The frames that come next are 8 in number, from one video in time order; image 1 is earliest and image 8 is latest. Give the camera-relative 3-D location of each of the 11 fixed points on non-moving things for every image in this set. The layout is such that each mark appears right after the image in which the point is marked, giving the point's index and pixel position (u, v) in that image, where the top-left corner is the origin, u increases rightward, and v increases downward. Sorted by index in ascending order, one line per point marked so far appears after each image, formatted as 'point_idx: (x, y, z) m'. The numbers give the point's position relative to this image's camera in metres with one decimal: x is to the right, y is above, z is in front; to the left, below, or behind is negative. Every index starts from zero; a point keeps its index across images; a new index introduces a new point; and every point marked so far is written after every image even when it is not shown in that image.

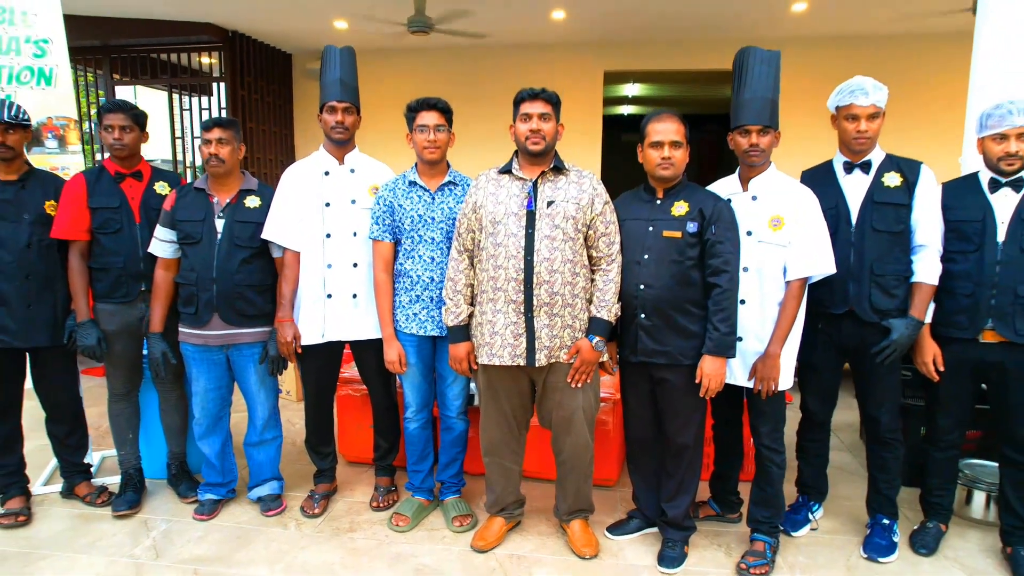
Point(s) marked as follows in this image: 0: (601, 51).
0: (+0.9, +2.4, +6.9) m
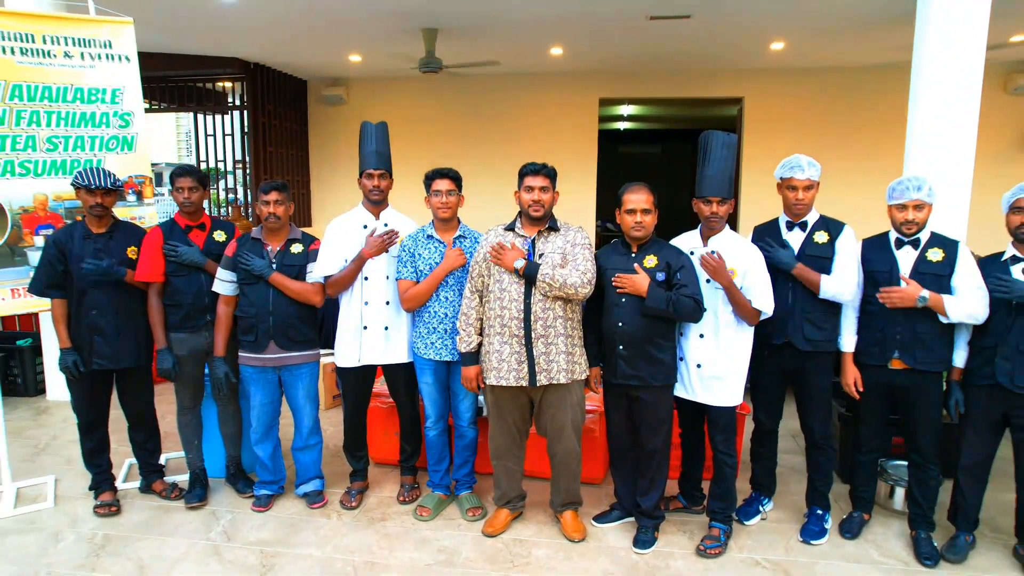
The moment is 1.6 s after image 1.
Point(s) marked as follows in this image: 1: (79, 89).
0: (+0.9, +2.2, +7.4) m
1: (-1.9, +0.9, +3.0) m
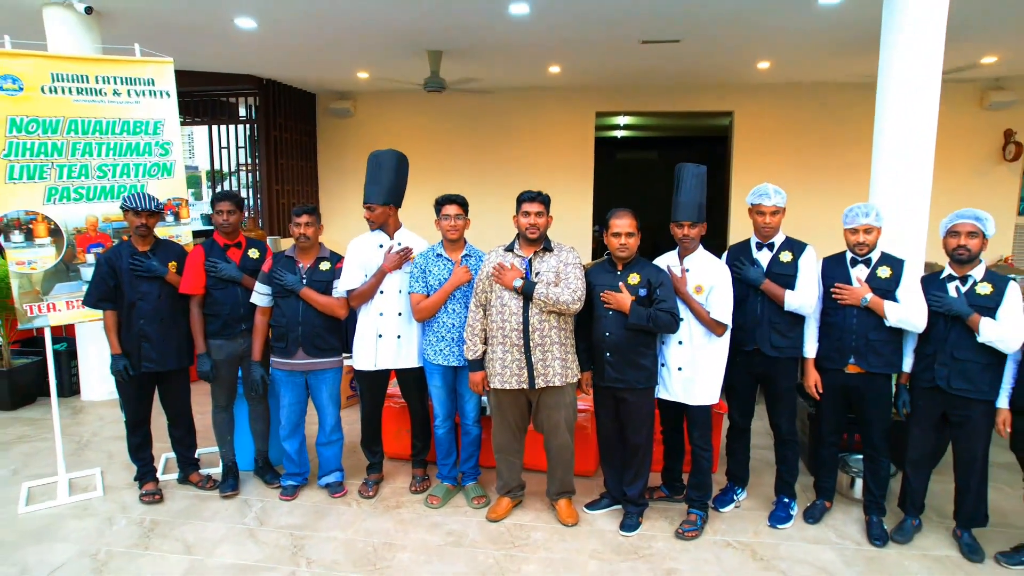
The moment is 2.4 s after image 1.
0: (+0.9, +2.2, +7.8) m
1: (-1.9, +0.8, +3.4) m
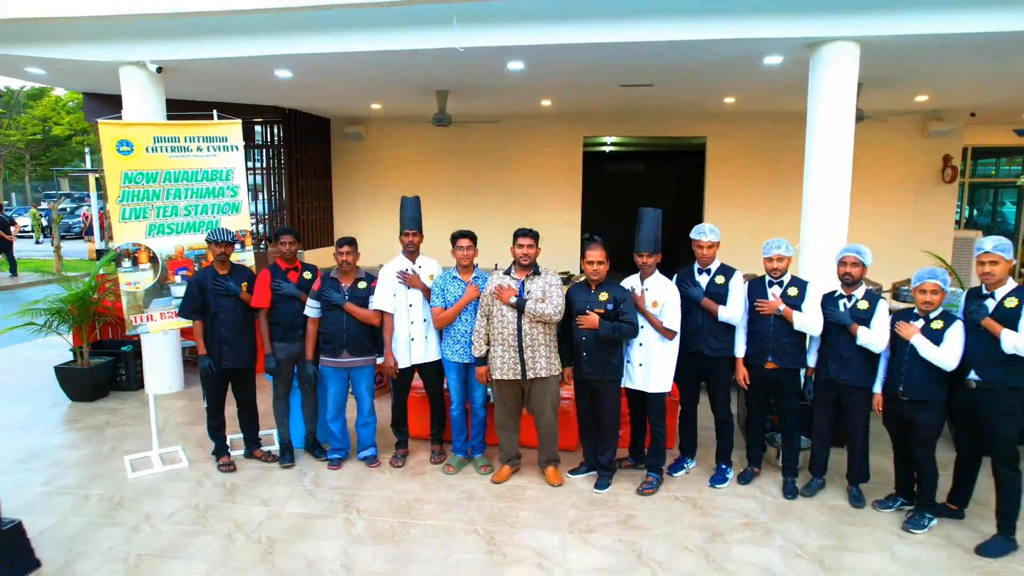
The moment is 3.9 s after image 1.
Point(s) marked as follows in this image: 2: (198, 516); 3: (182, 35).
0: (+0.9, +2.1, +8.7) m
1: (-1.9, +0.7, +4.3) m
2: (-1.6, -1.2, +3.6) m
3: (-2.5, +1.9, +5.2) m
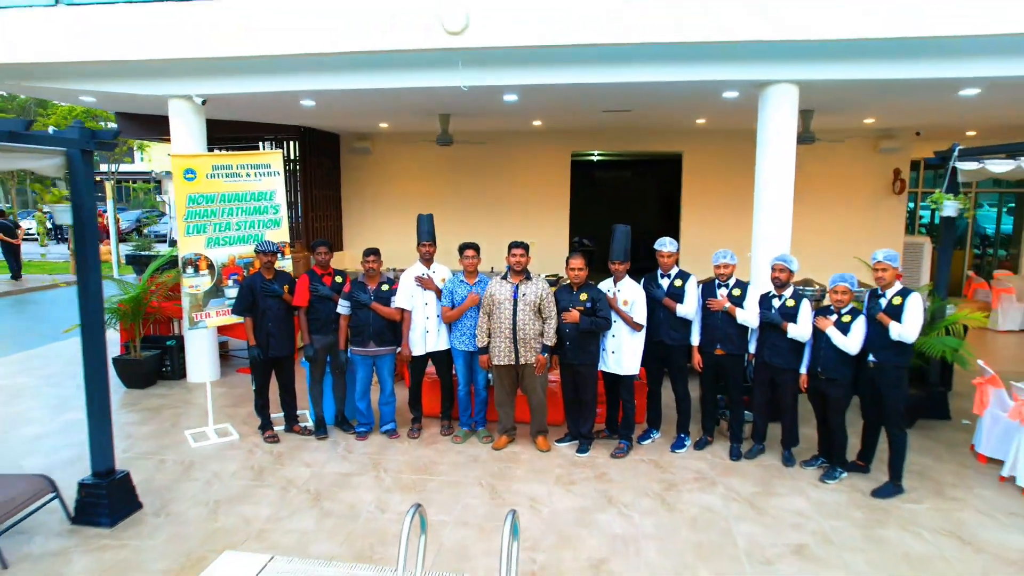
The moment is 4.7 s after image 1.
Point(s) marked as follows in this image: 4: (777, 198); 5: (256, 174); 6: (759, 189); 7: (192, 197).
0: (+0.8, +2.1, +9.6) m
1: (-1.9, +0.7, +5.2) m
2: (-1.7, -1.2, +4.5) m
3: (-2.5, +1.9, +6.1) m
4: (+2.1, +0.7, +5.6) m
5: (-1.9, +0.9, +5.2) m
6: (+2.0, +0.8, +5.7) m
7: (-2.3, +0.6, +4.9) m
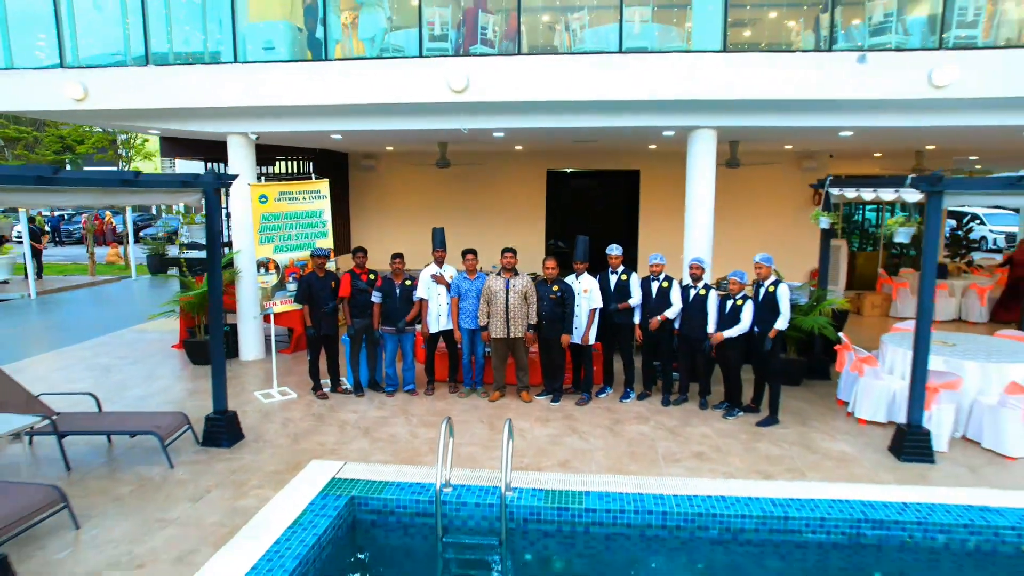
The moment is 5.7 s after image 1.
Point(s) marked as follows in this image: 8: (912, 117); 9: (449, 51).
0: (+0.5, +2.1, +11.4) m
1: (-2.0, +0.8, +6.8) m
2: (-1.7, -1.2, +6.2) m
3: (-2.7, +1.9, +7.7) m
4: (+2.0, +0.8, +7.4) m
5: (-2.0, +0.9, +6.8) m
6: (+1.9, +0.9, +7.5) m
7: (-2.3, +0.7, +6.6) m
8: (+4.1, +1.7, +7.1) m
9: (-0.7, +2.5, +7.2) m
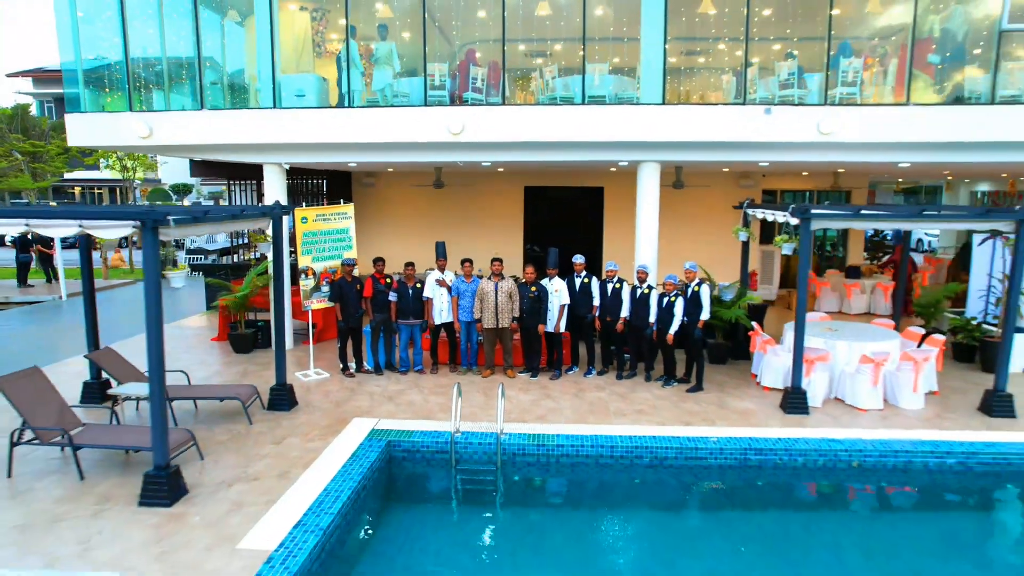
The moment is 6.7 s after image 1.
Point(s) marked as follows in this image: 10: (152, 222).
0: (+0.2, +2.1, +13.2) m
1: (-2.2, +0.7, +8.6) m
2: (-1.9, -1.2, +8.0) m
3: (-2.9, +1.9, +9.5) m
4: (+1.8, +0.8, +9.4) m
5: (-2.2, +0.9, +8.6) m
6: (+1.7, +0.9, +9.5) m
7: (-2.5, +0.7, +8.3) m
8: (+3.9, +1.8, +9.1) m
9: (-0.9, +2.5, +9.0) m
10: (-2.5, +0.4, +4.8) m
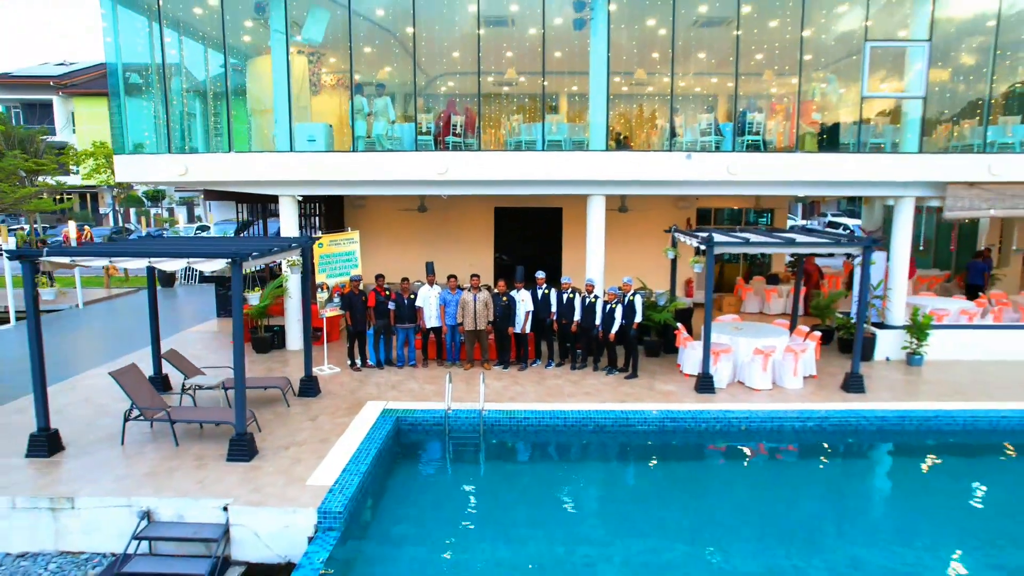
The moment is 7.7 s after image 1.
0: (-0.4, +2.0, +15.3) m
1: (-2.6, +0.6, +10.6) m
2: (-2.2, -1.4, +10.0) m
3: (-3.3, +1.7, +11.4) m
4: (+1.4, +0.7, +11.5) m
5: (-2.5, +0.7, +10.6) m
6: (+1.3, +0.7, +11.6) m
7: (-2.9, +0.5, +10.3) m
8: (+3.5, +1.6, +11.4) m
9: (-1.3, +2.3, +11.1) m
10: (-2.6, +0.3, +6.7) m
